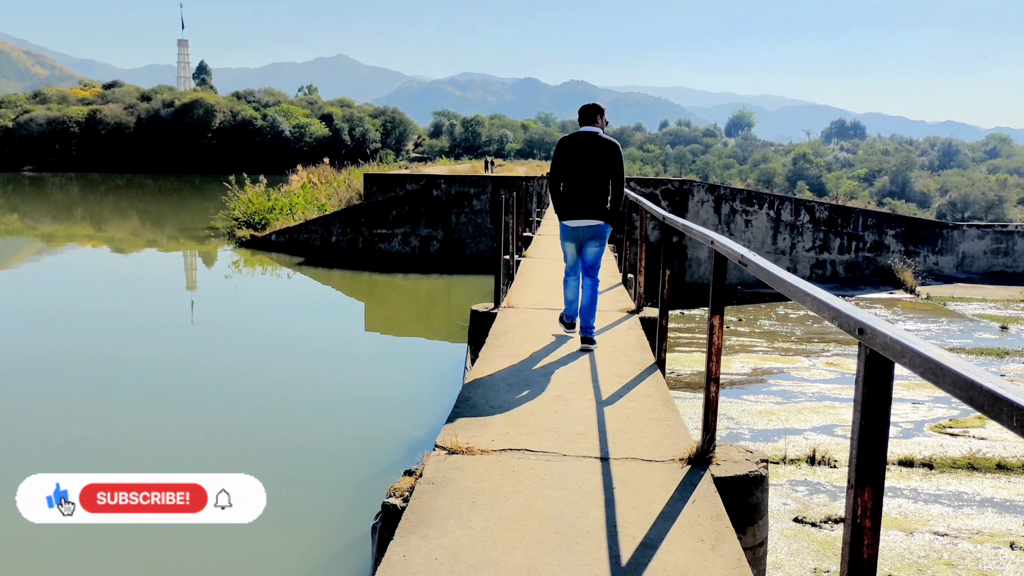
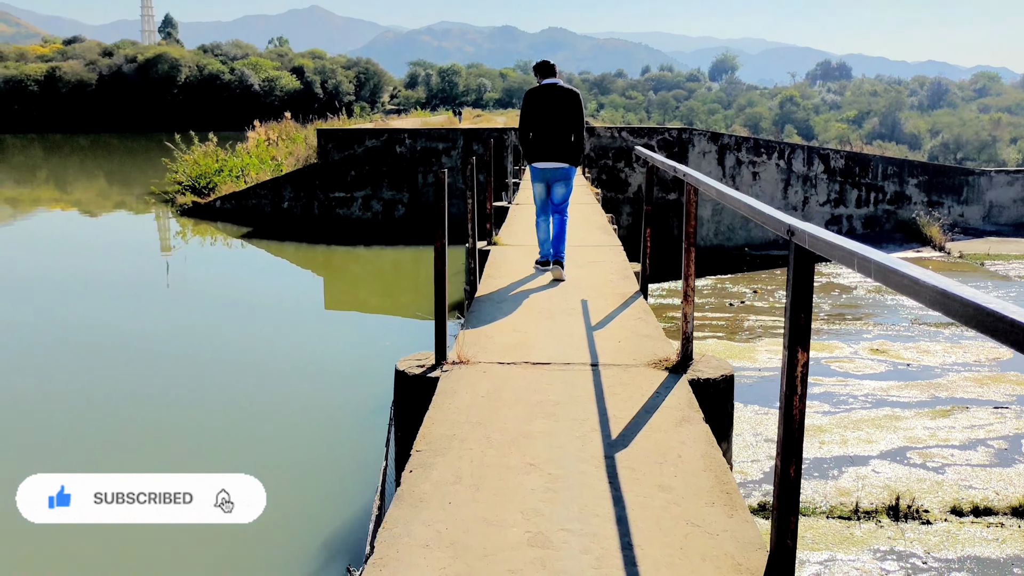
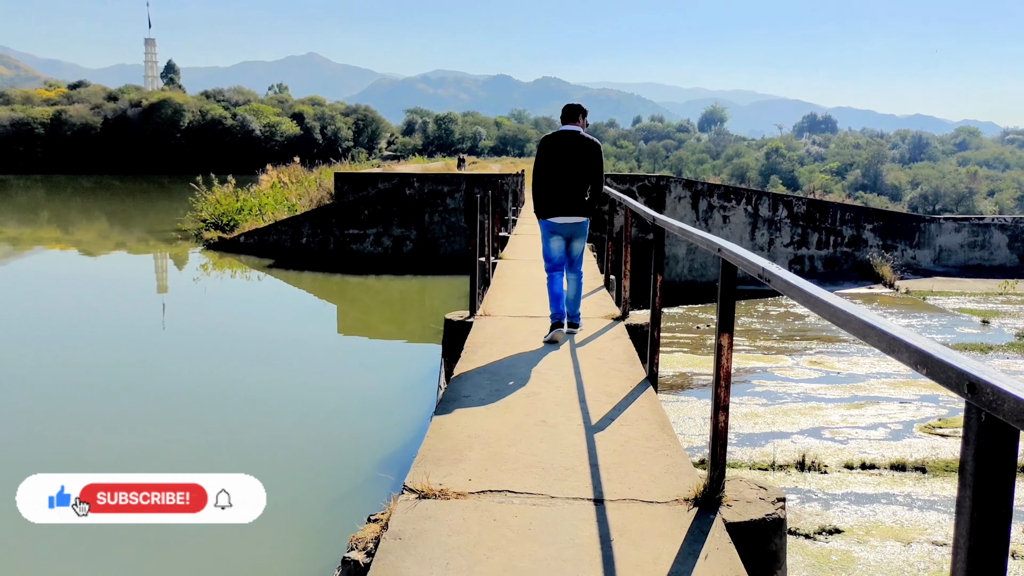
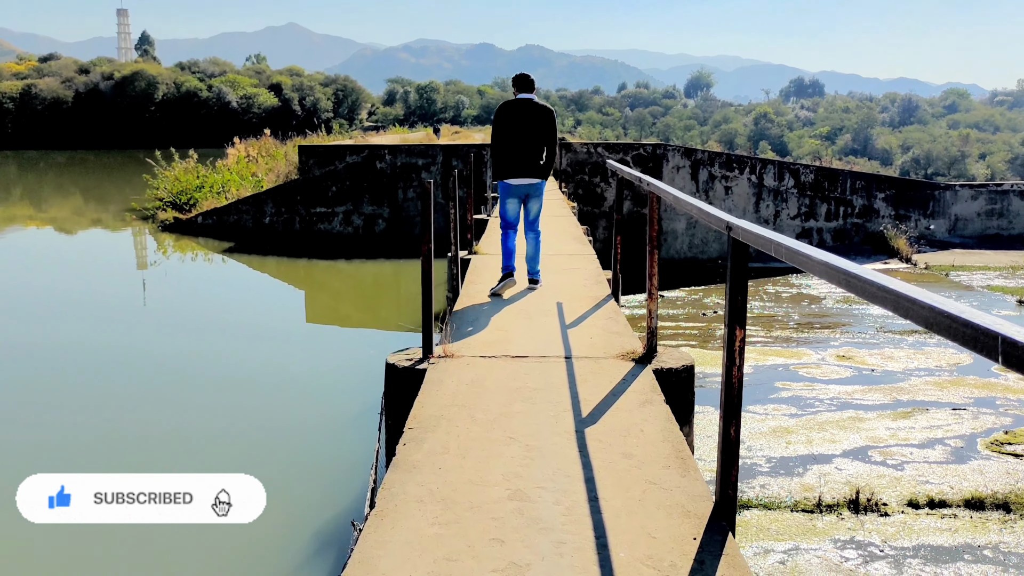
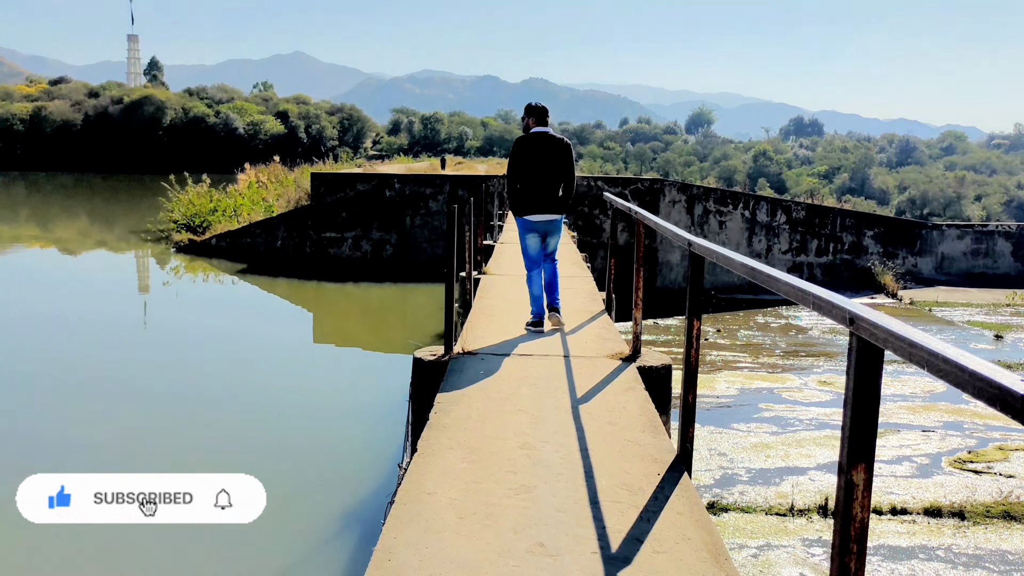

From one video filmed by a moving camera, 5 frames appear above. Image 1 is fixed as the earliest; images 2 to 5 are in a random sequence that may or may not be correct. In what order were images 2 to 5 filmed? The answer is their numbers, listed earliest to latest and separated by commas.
3, 5, 4, 2
